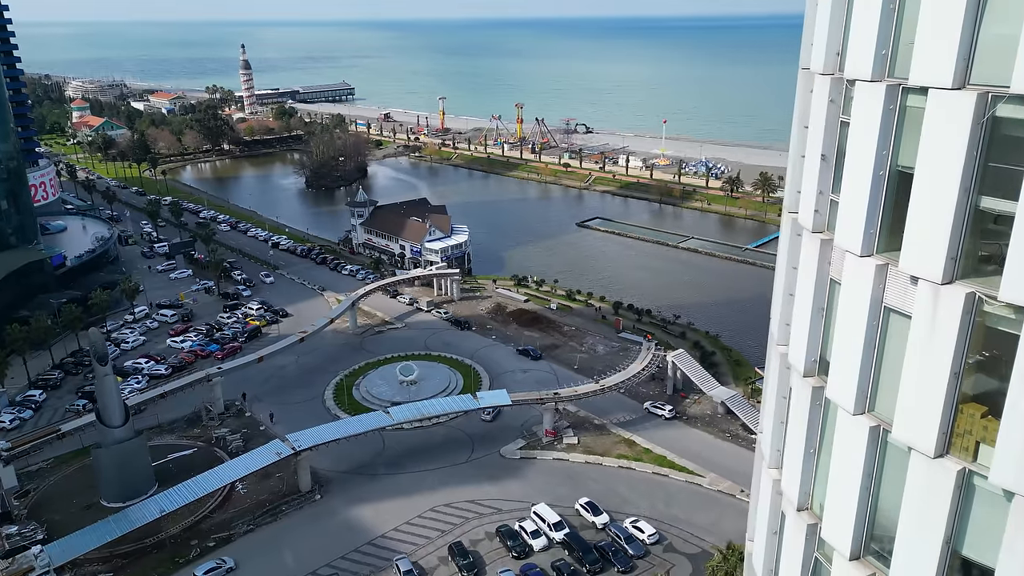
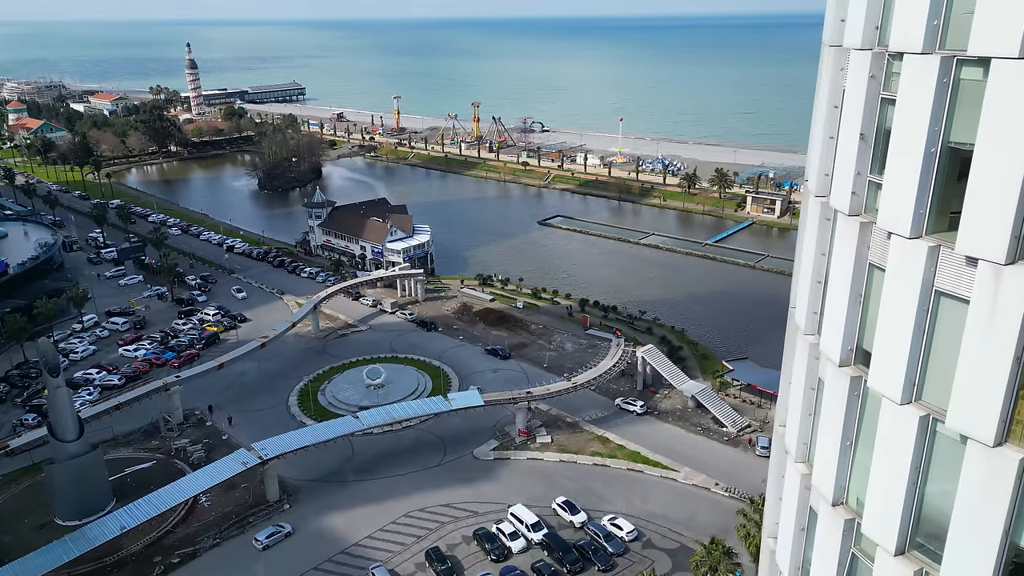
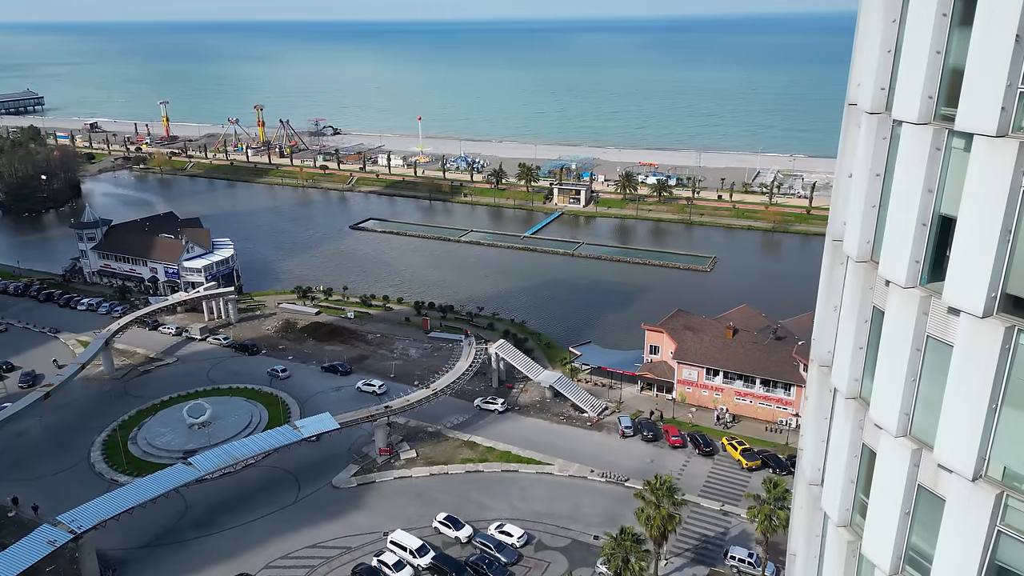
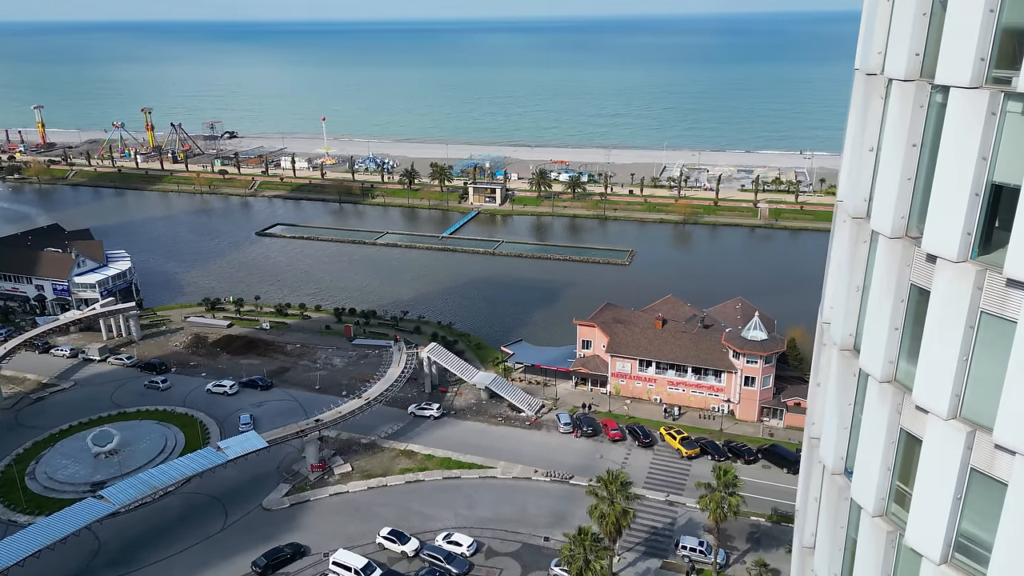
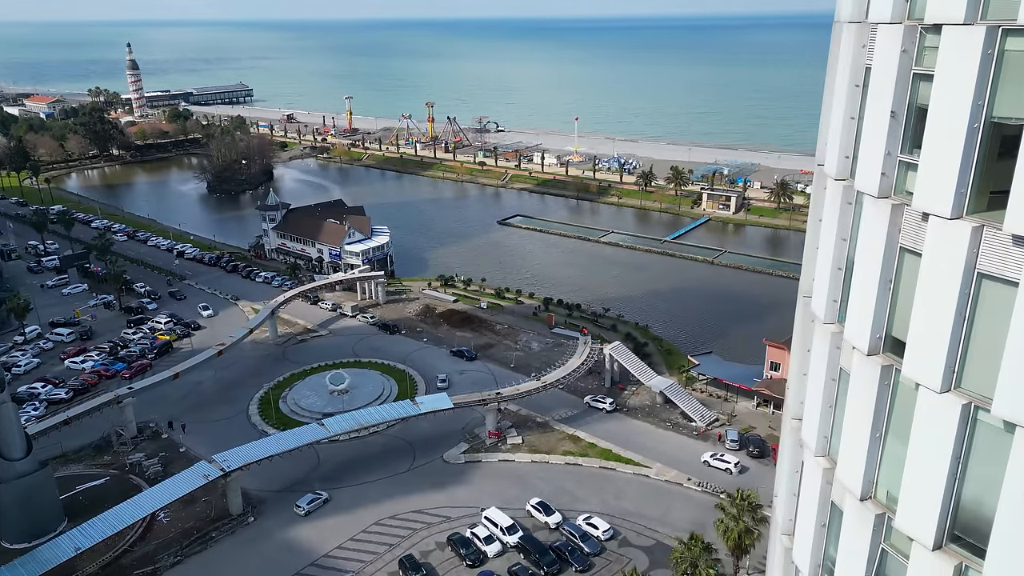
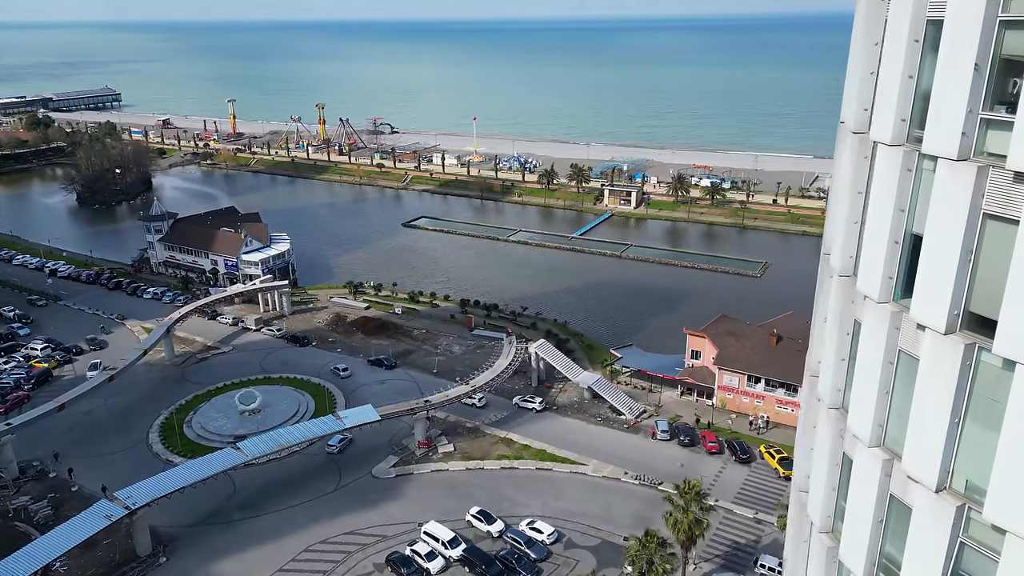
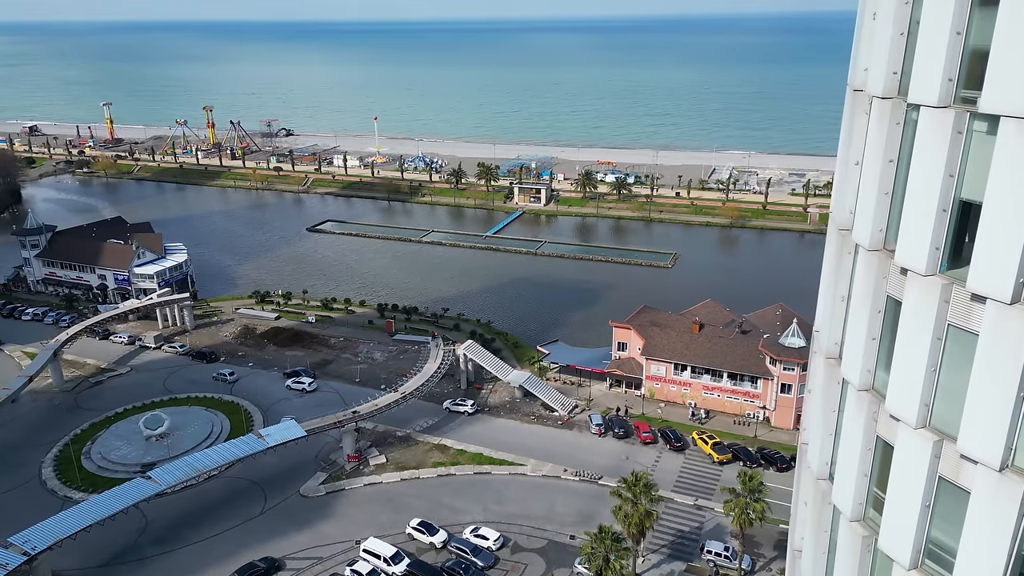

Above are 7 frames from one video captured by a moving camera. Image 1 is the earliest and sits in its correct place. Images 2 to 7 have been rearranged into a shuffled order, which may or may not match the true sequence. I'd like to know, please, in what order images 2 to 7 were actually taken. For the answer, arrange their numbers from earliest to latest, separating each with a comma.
2, 5, 6, 3, 7, 4
